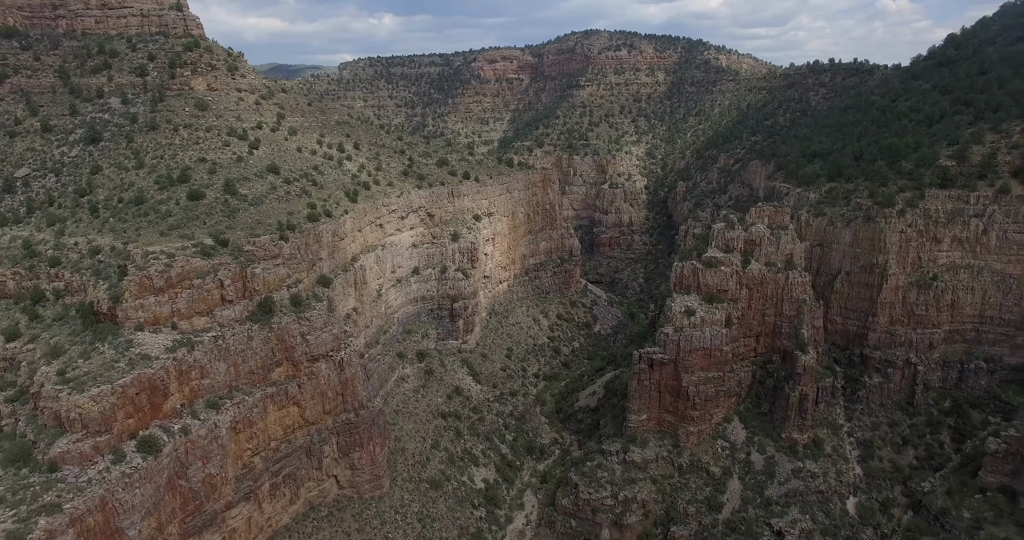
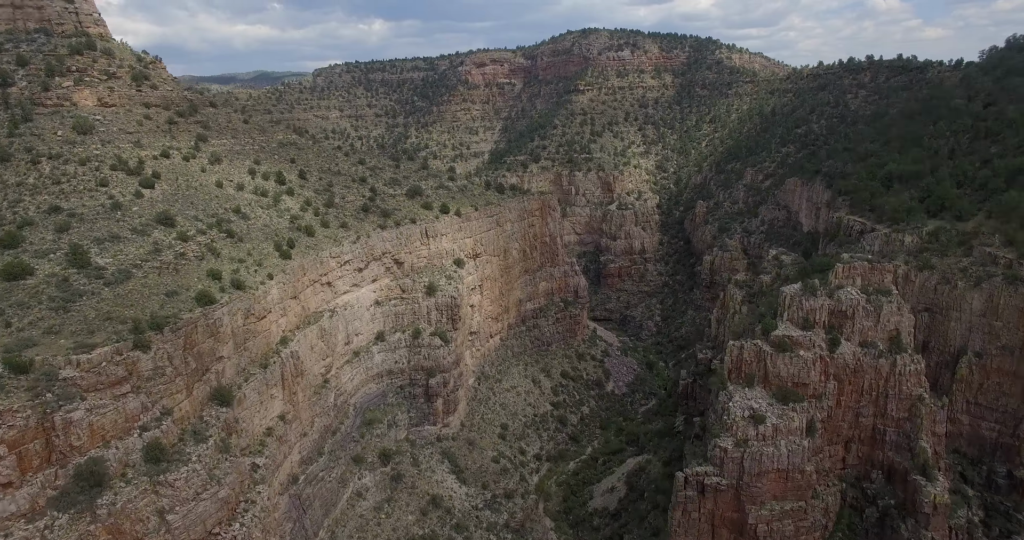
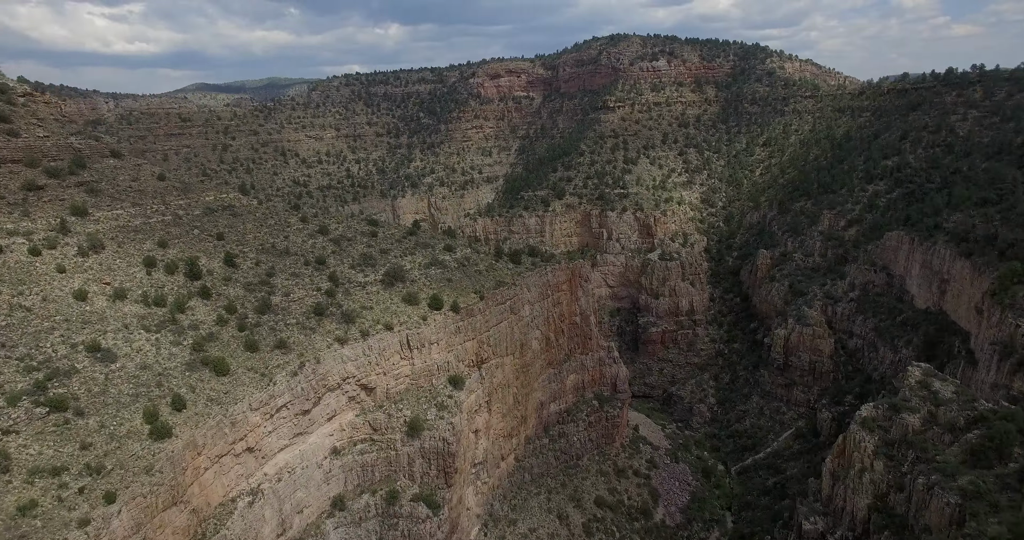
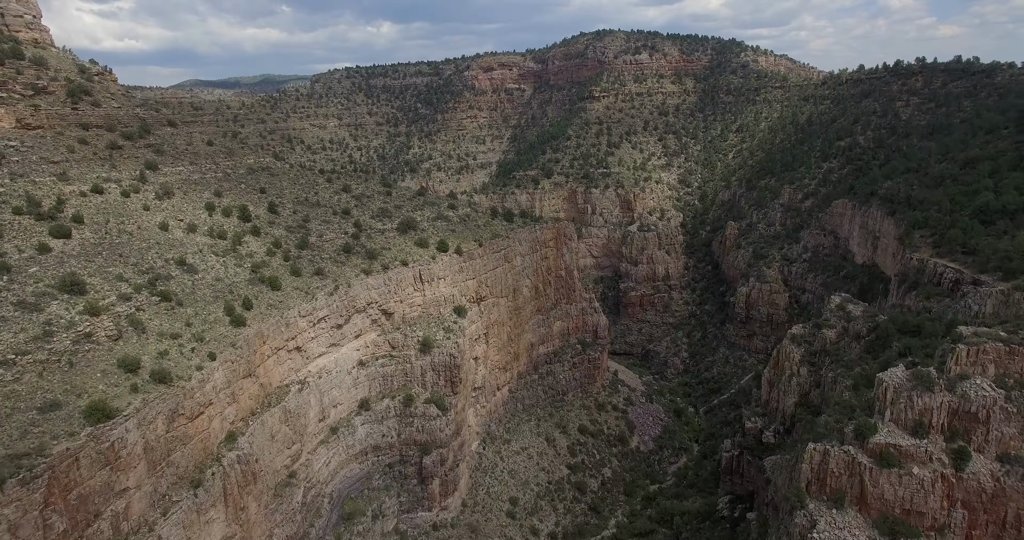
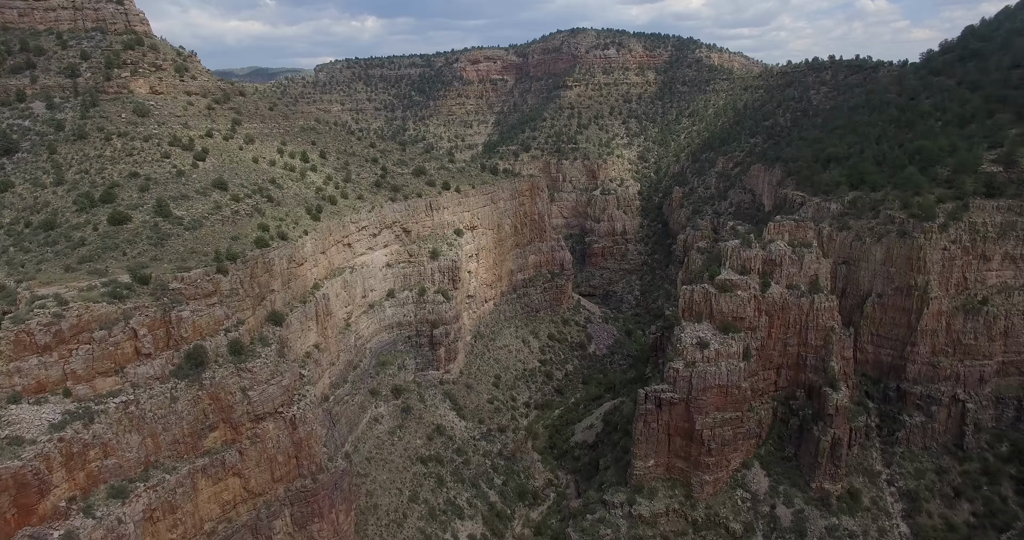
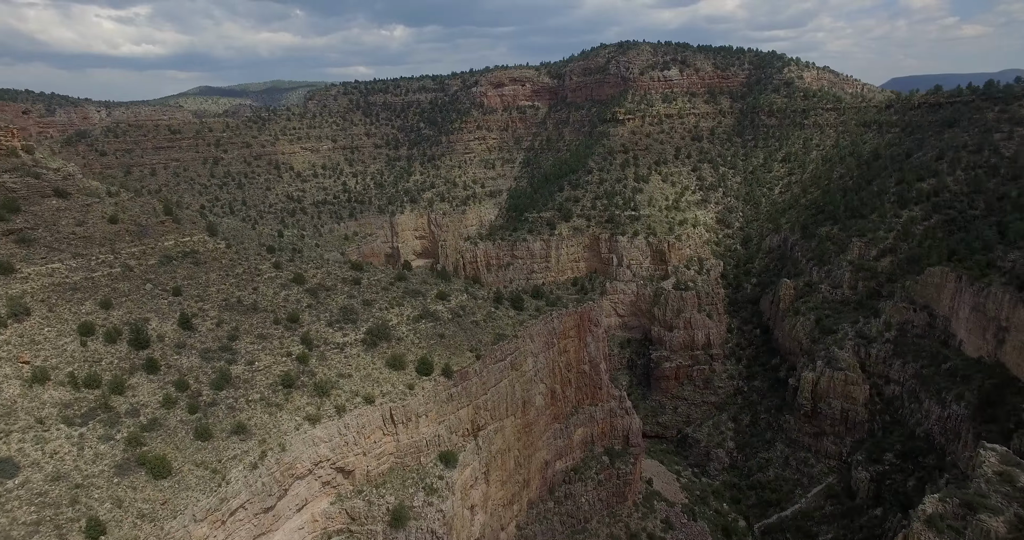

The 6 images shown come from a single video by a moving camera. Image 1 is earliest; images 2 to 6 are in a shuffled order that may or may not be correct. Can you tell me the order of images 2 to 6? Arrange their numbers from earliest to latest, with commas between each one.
5, 2, 4, 3, 6
